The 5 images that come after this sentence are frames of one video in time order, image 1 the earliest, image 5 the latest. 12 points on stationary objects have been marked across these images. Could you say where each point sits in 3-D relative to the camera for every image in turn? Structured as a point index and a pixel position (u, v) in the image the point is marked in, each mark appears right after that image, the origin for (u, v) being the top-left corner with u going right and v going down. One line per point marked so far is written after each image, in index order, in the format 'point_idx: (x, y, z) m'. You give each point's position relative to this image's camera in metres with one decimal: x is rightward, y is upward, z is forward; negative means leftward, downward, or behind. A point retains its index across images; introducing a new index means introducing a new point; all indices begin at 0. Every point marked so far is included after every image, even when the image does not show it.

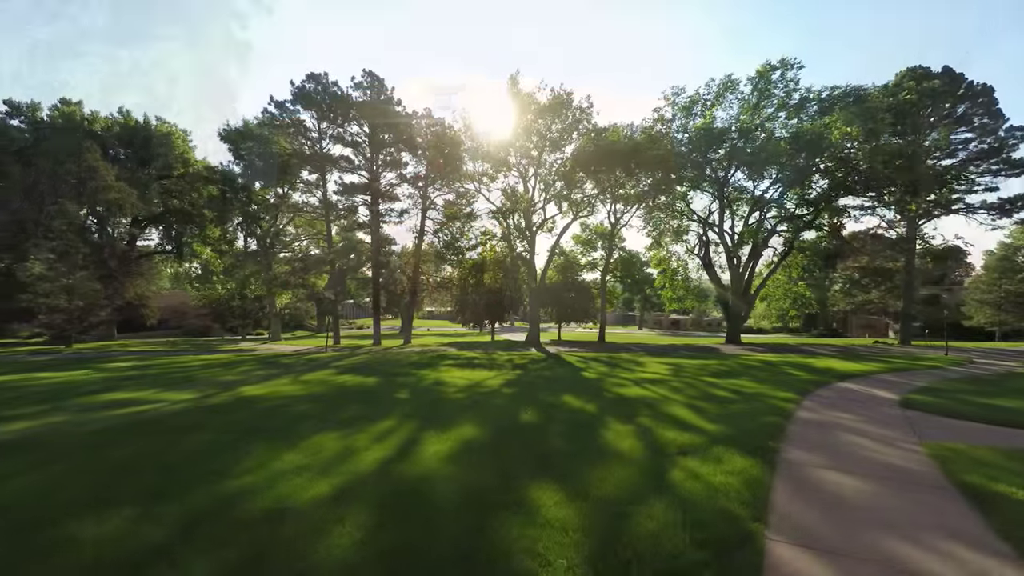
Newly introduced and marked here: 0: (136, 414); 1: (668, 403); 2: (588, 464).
0: (-6.2, -2.1, +8.8) m
1: (+2.9, -2.1, +10.0) m
2: (+0.8, -1.8, +5.6) m
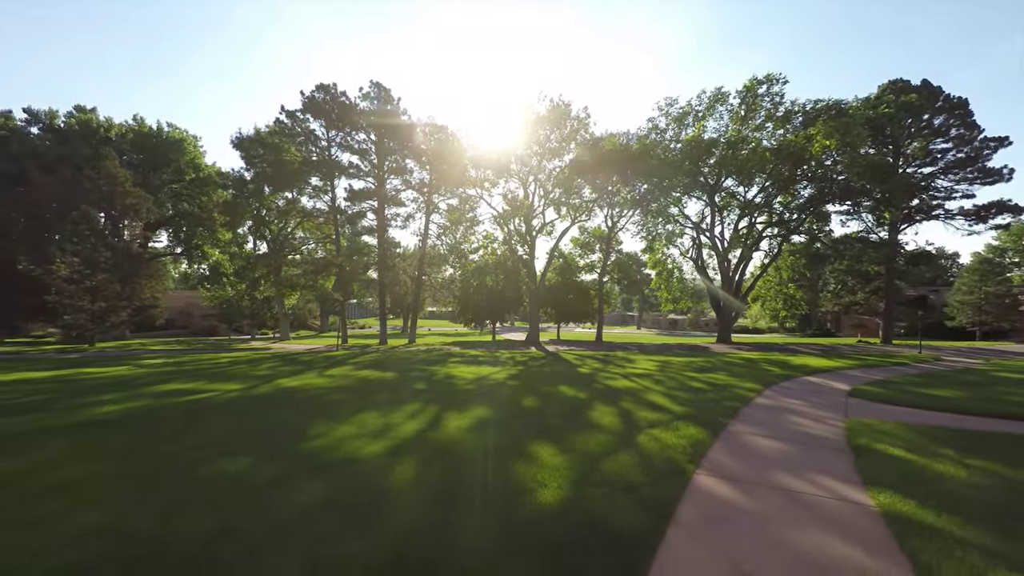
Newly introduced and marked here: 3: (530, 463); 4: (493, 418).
0: (-6.1, -2.2, +10.6) m
1: (+3.0, -2.3, +11.8) m
2: (+0.9, -2.0, +7.4) m
3: (+0.2, -1.9, +5.9) m
4: (-0.3, -2.0, +8.4) m
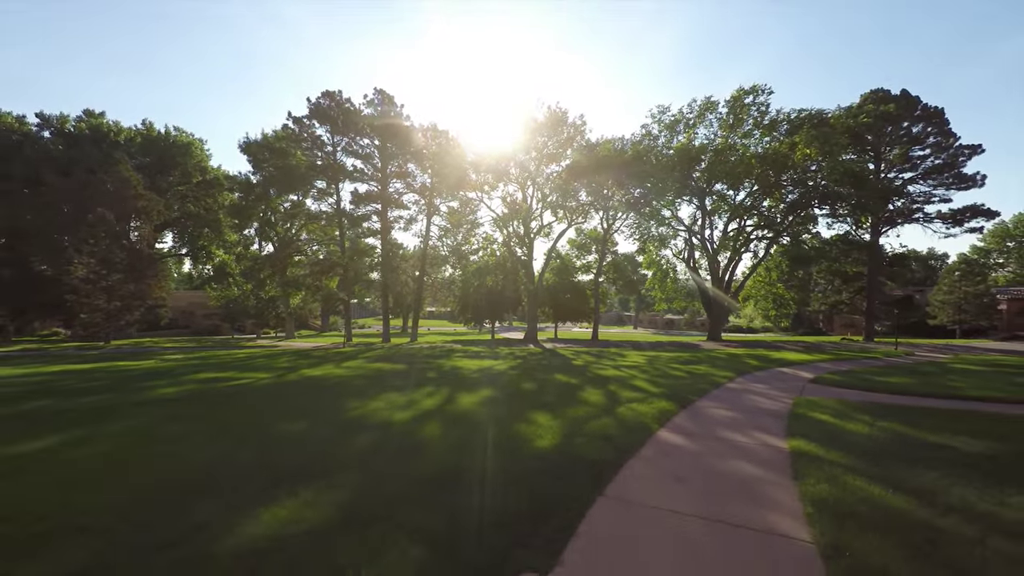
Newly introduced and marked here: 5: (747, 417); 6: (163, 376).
0: (-6.0, -2.2, +12.1) m
1: (+3.0, -2.3, +13.3) m
2: (+0.9, -1.9, +8.9) m
3: (+0.2, -1.9, +7.4) m
4: (-0.3, -2.0, +10.0) m
5: (+3.6, -2.0, +8.1) m
6: (-9.3, -2.3, +14.2) m
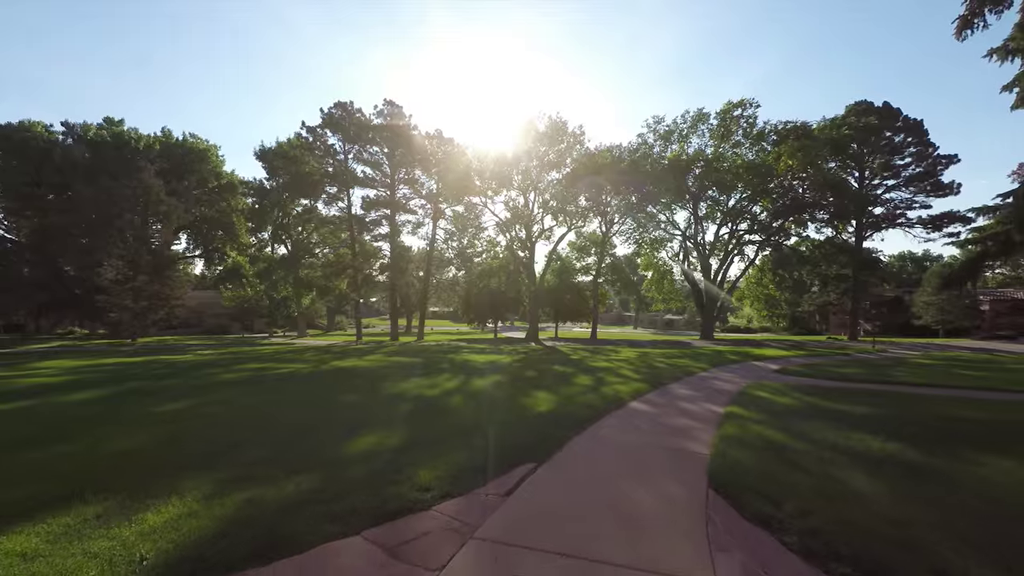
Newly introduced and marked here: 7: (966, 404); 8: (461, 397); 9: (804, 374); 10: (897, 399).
0: (-5.9, -2.3, +14.2) m
1: (+3.2, -2.3, +15.4) m
2: (+1.0, -2.0, +11.0) m
3: (+0.3, -2.0, +9.5) m
4: (-0.2, -2.1, +12.1) m
5: (+3.7, -2.0, +10.2) m
6: (-9.2, -2.4, +16.3) m
7: (+7.5, -1.9, +8.9) m
8: (-0.9, -2.0, +9.9) m
9: (+8.1, -2.4, +14.8) m
10: (+6.8, -2.0, +9.4) m
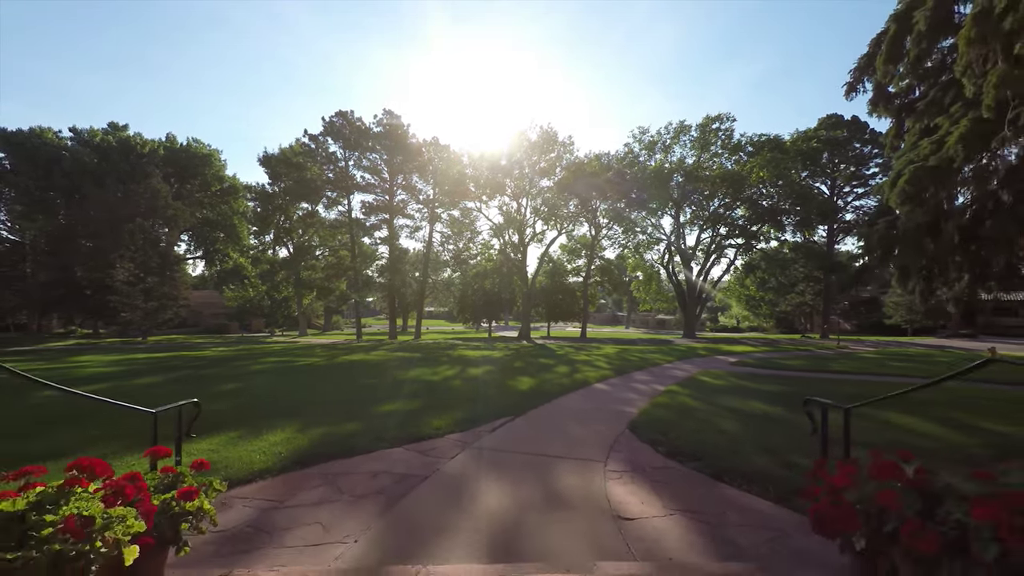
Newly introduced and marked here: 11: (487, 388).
0: (-6.2, -2.4, +16.4) m
1: (+2.8, -2.4, +17.7) m
2: (+0.8, -2.1, +13.3) m
3: (+0.1, -2.1, +11.8) m
4: (-0.4, -2.2, +14.3) m
5: (+3.4, -2.1, +12.4) m
6: (-9.5, -2.5, +18.4) m
7: (+7.3, -2.0, +11.2) m
8: (-1.2, -2.1, +12.1) m
9: (+7.8, -2.5, +17.1) m
10: (+6.5, -2.1, +11.7) m
11: (-0.5, -2.1, +10.9) m
